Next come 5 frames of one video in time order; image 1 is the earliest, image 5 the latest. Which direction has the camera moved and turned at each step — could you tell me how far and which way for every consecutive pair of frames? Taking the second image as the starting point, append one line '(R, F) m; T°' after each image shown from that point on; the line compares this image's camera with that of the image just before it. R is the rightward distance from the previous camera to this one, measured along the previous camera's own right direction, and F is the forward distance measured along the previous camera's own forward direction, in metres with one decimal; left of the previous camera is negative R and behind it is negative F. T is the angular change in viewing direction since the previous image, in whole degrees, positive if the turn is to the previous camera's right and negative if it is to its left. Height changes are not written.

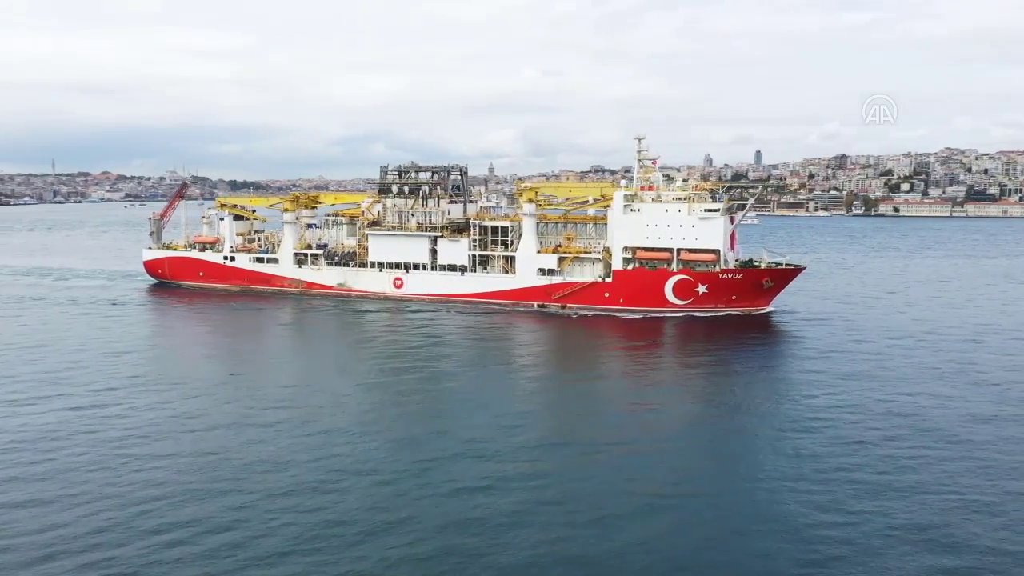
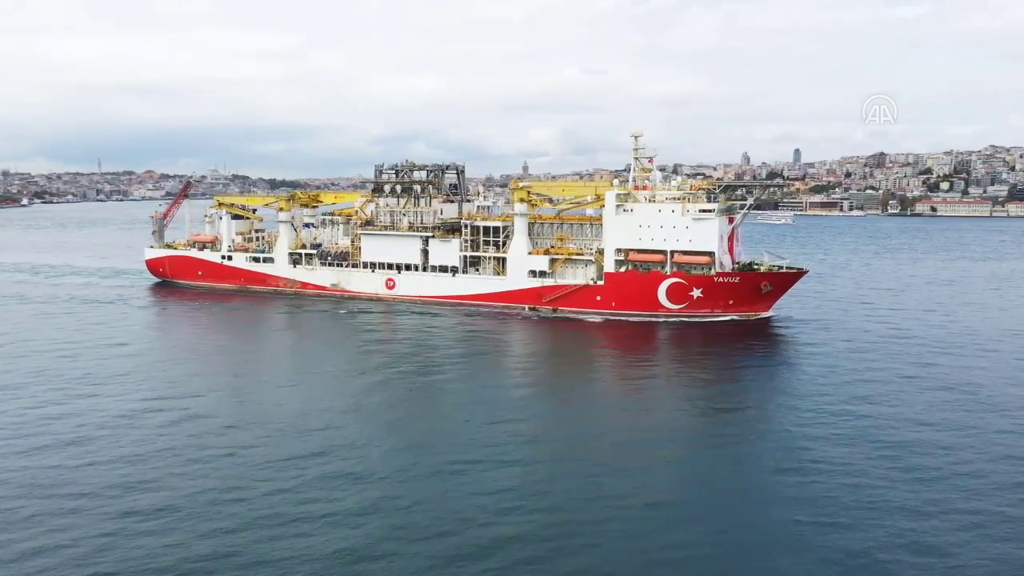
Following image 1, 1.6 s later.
(+2.1, +1.1) m; -3°
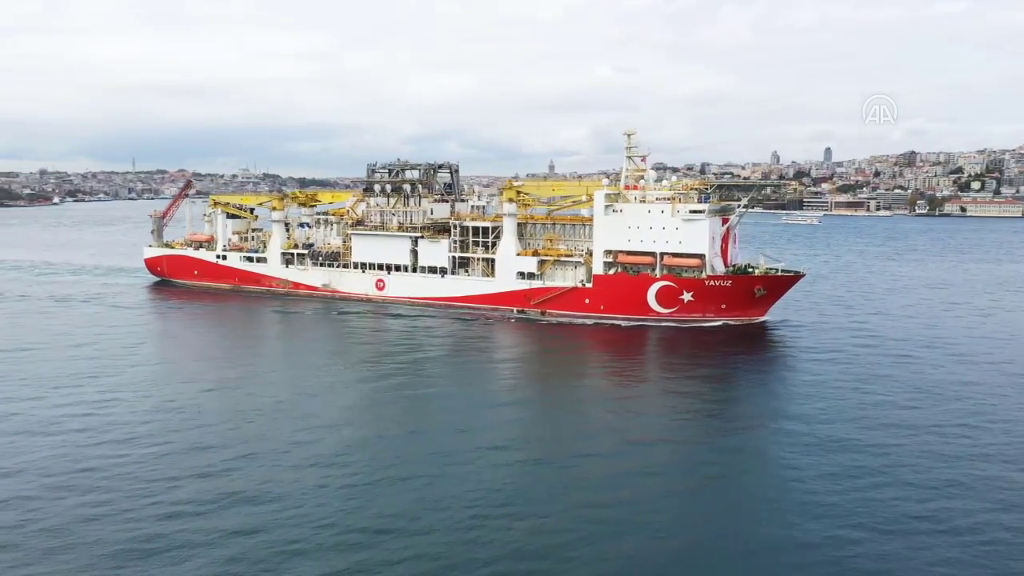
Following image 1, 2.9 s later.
(+1.8, +0.9) m; -2°
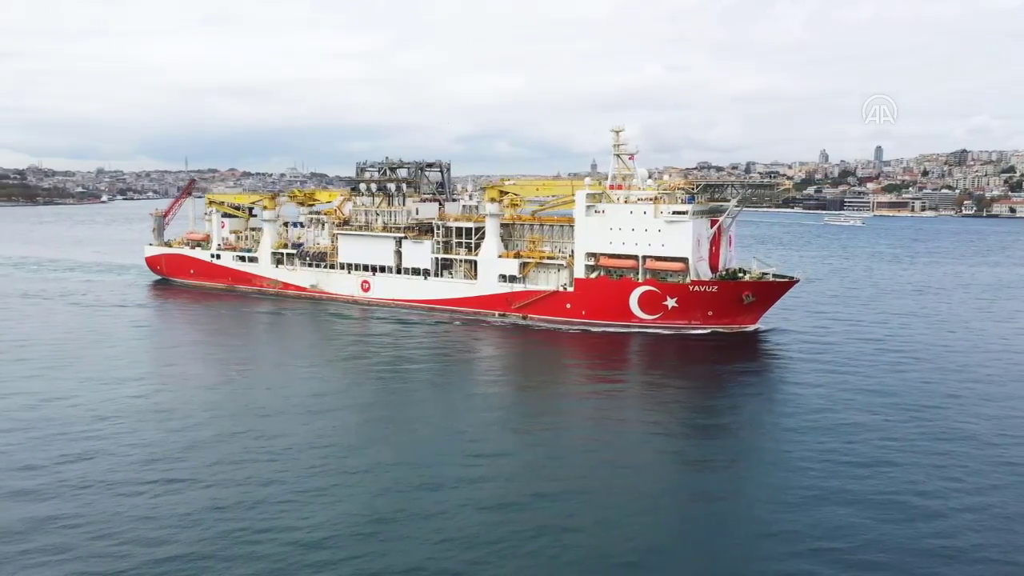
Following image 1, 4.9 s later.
(+2.7, +1.4) m; -4°
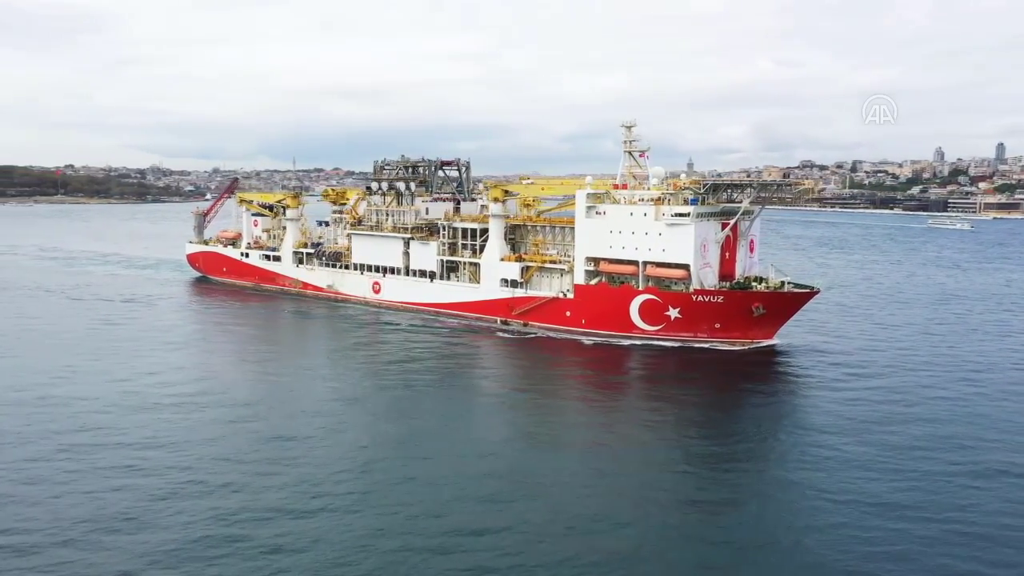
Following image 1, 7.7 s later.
(+3.8, +2.0) m; -7°
